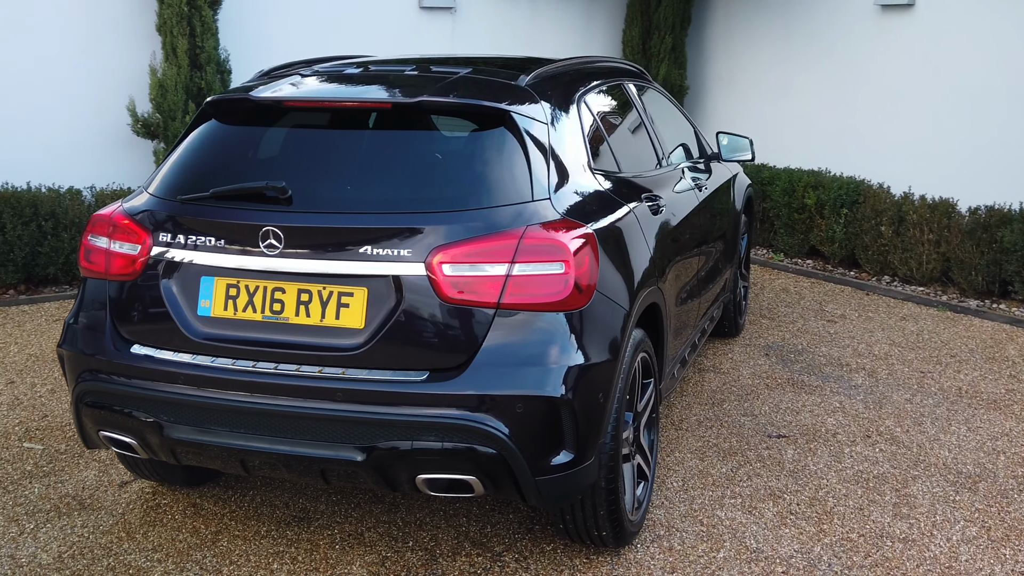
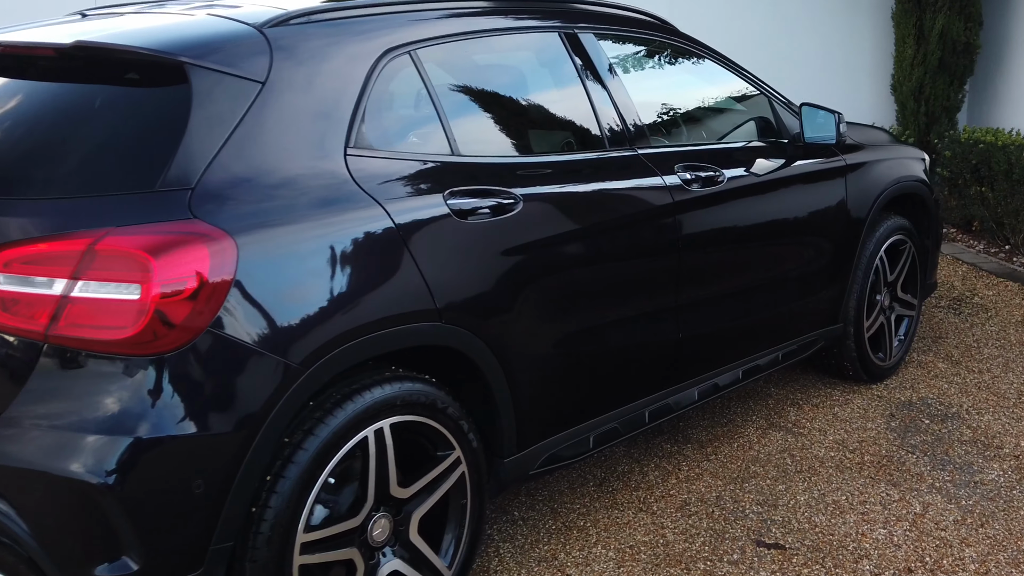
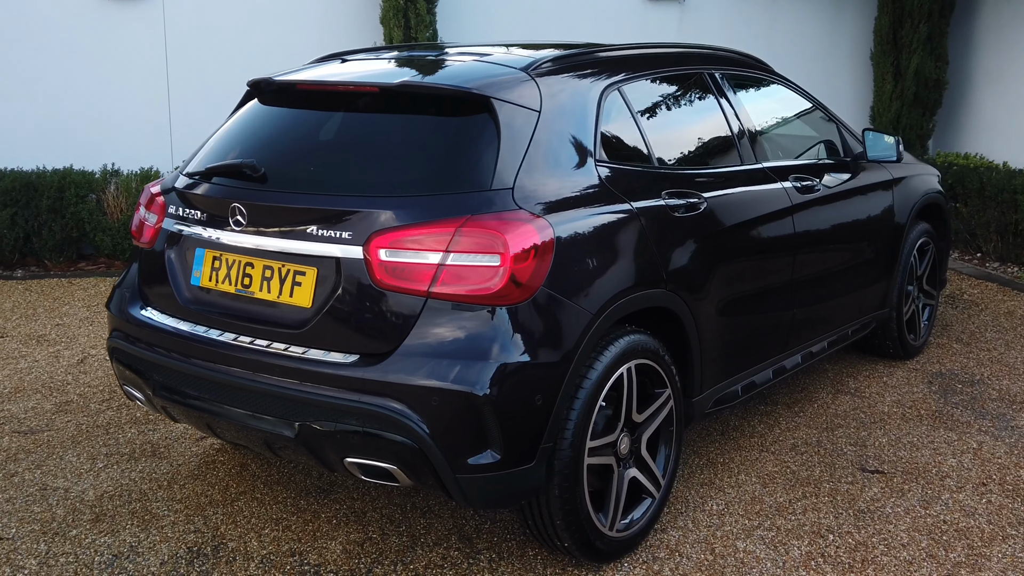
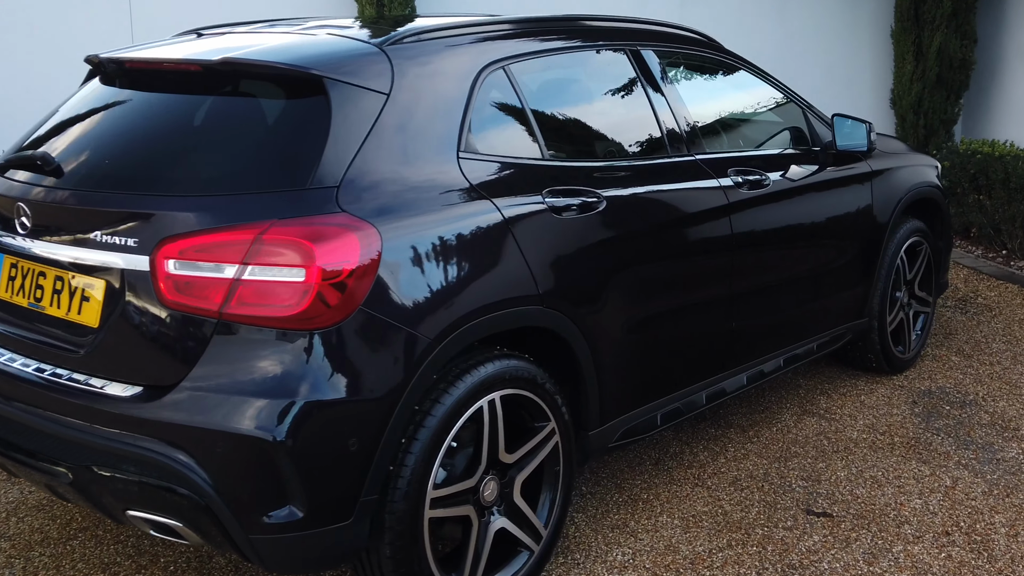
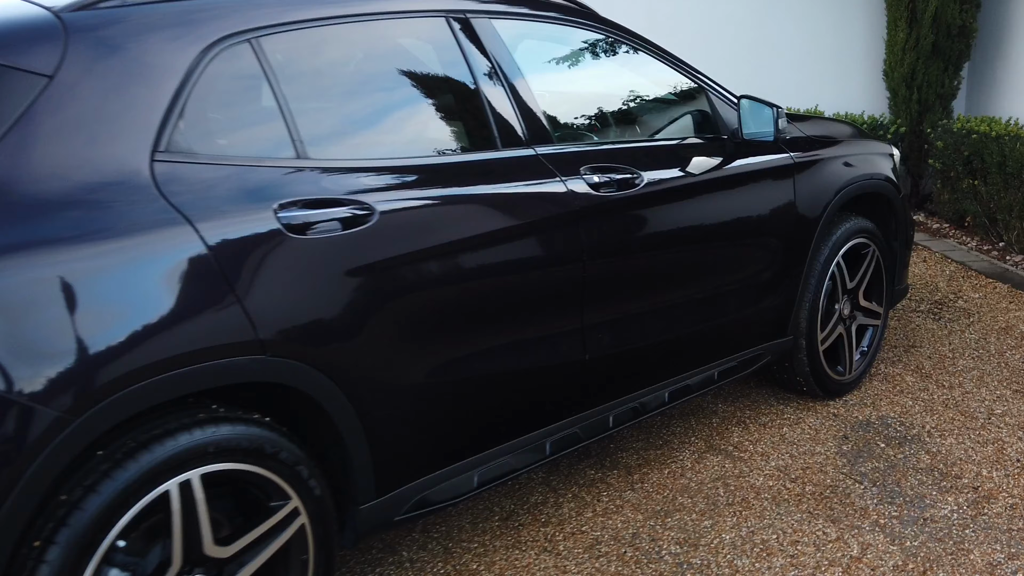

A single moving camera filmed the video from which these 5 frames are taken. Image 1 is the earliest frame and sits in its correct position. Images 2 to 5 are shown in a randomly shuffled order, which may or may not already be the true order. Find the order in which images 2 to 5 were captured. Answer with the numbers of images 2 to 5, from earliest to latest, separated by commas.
3, 4, 2, 5
